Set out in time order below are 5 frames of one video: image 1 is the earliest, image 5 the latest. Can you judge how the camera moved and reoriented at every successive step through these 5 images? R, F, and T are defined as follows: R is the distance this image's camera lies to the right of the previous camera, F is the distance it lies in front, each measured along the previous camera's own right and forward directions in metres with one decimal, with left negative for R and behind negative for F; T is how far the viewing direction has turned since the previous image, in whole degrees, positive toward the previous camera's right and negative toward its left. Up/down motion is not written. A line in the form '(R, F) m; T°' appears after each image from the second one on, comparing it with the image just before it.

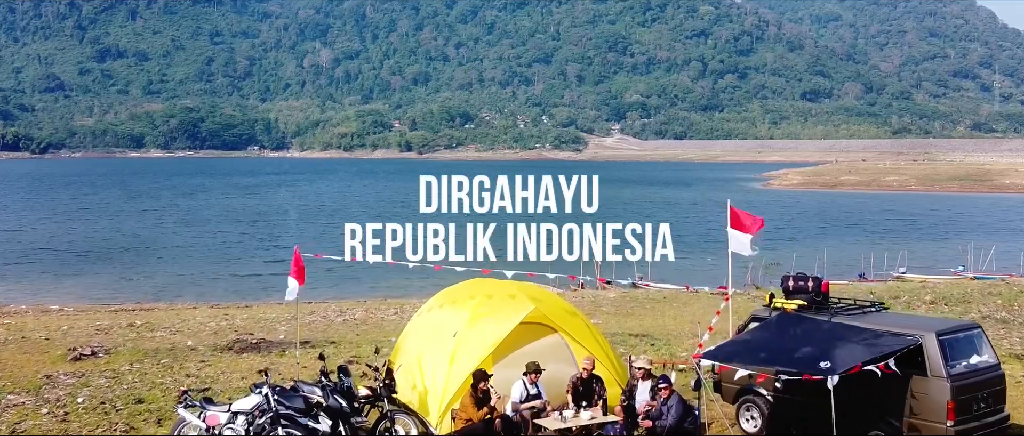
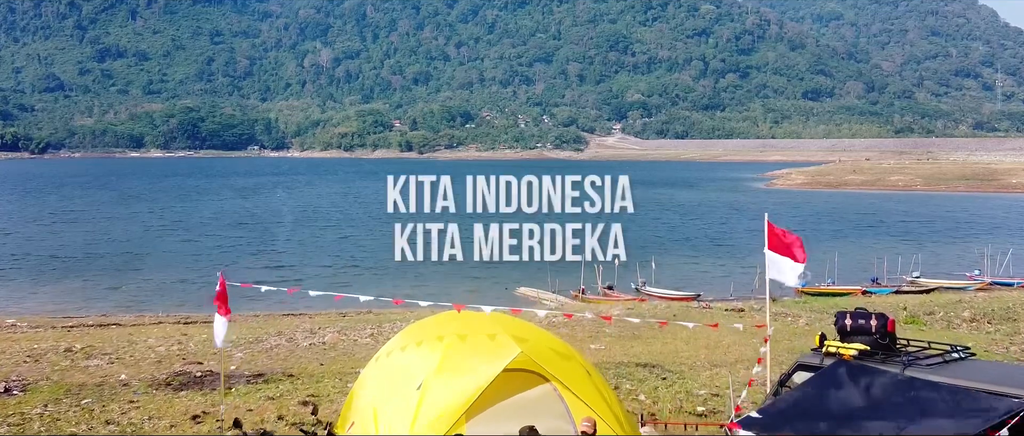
(+0.1, +1.6) m; 0°
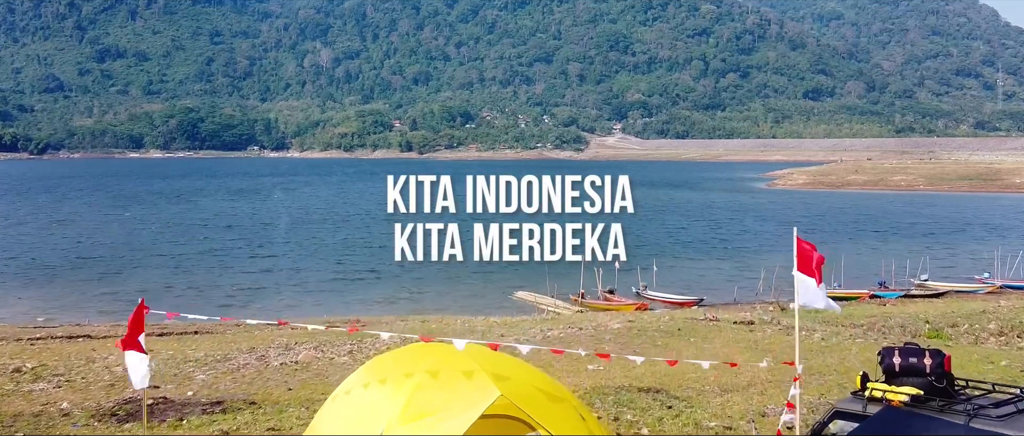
(+0.1, +1.0) m; 0°
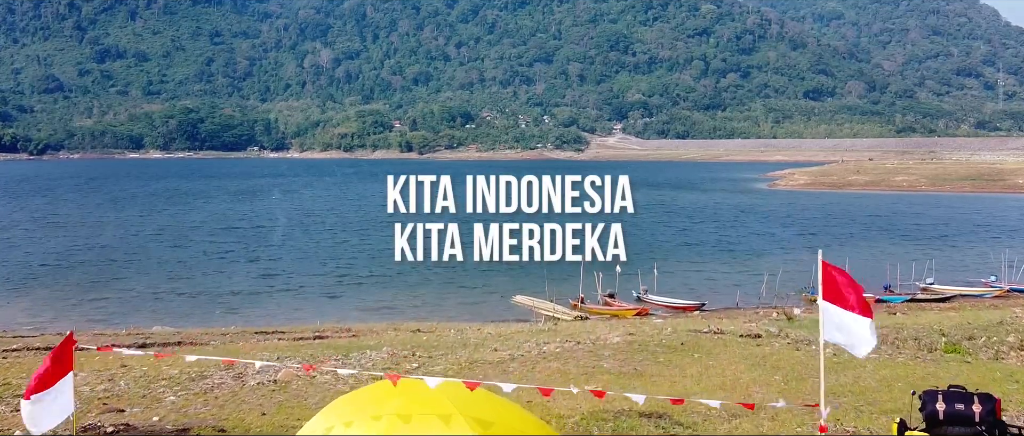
(+0.1, +0.6) m; 0°
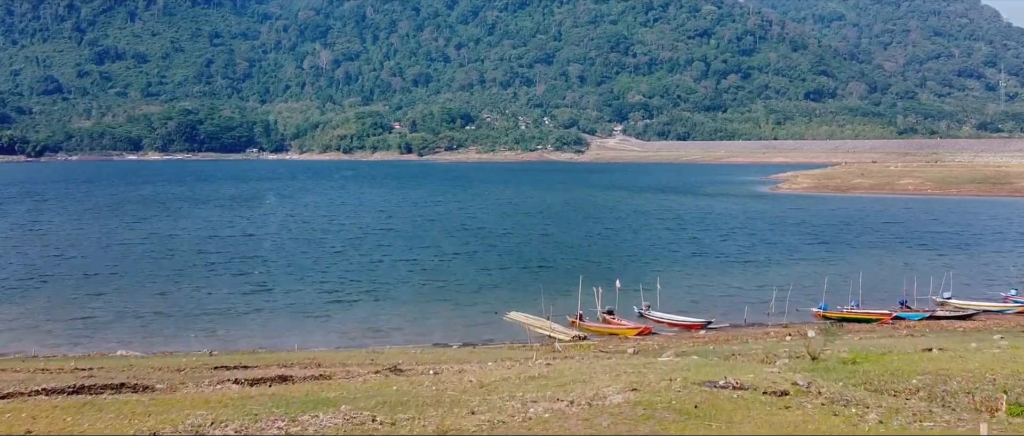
(+0.2, +1.9) m; 0°
